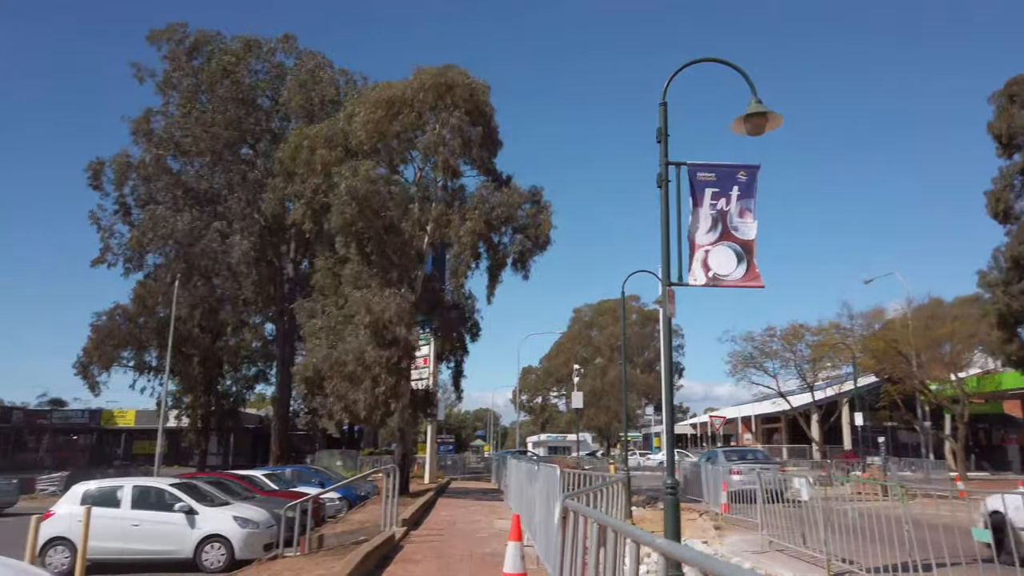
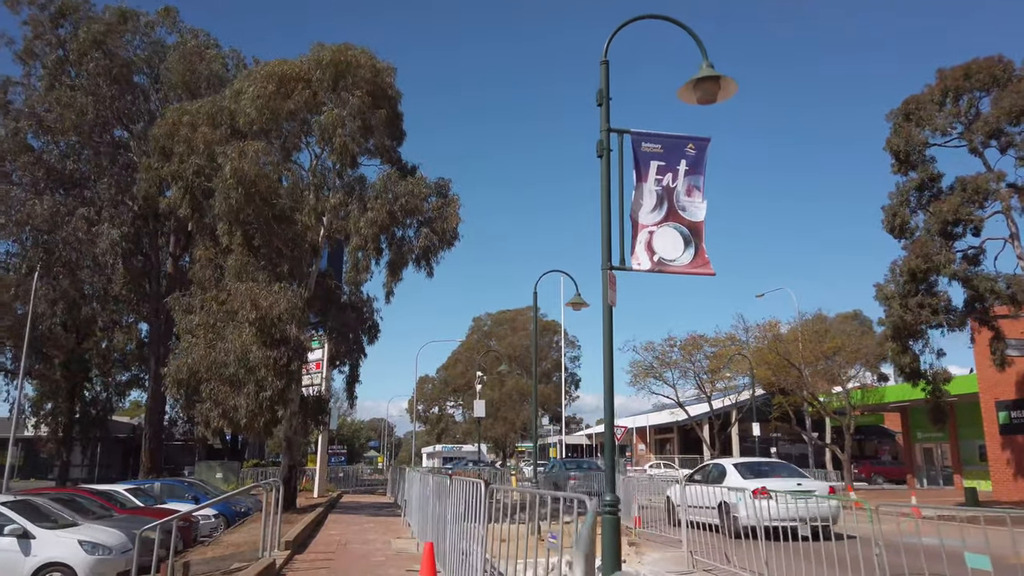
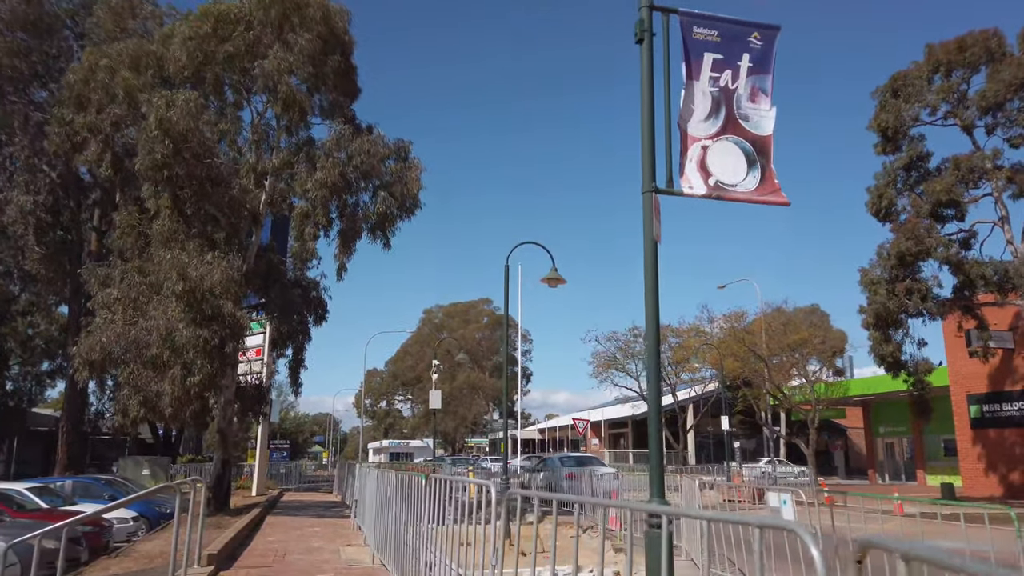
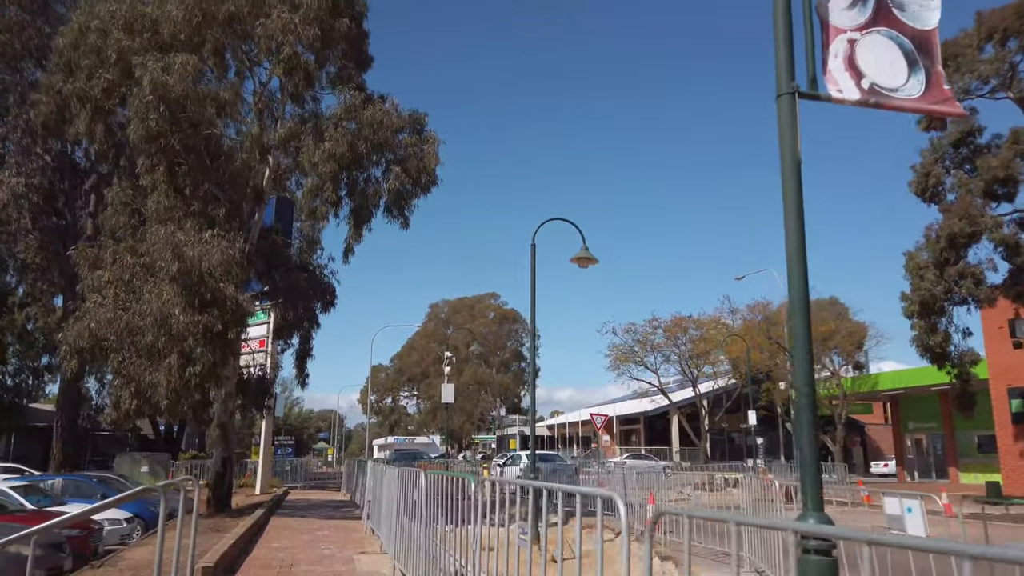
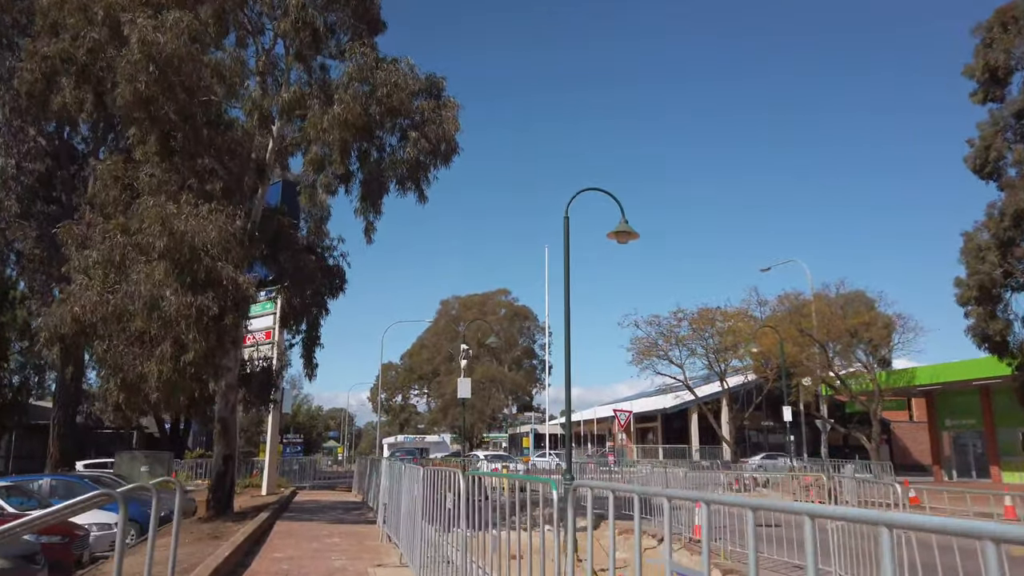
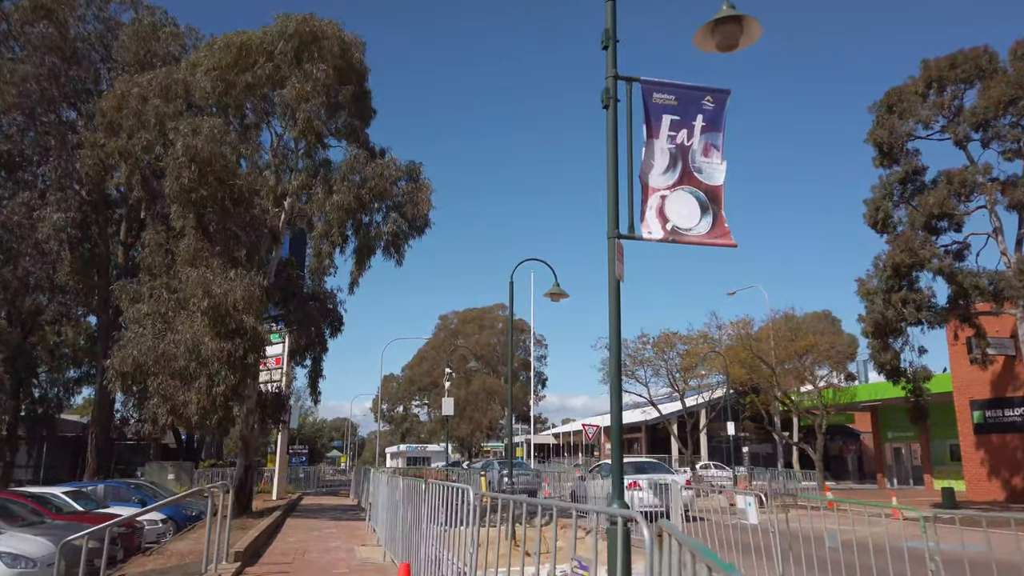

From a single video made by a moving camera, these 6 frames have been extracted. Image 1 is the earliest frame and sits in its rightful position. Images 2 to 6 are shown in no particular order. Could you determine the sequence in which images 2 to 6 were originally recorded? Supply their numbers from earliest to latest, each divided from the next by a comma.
2, 6, 3, 4, 5
